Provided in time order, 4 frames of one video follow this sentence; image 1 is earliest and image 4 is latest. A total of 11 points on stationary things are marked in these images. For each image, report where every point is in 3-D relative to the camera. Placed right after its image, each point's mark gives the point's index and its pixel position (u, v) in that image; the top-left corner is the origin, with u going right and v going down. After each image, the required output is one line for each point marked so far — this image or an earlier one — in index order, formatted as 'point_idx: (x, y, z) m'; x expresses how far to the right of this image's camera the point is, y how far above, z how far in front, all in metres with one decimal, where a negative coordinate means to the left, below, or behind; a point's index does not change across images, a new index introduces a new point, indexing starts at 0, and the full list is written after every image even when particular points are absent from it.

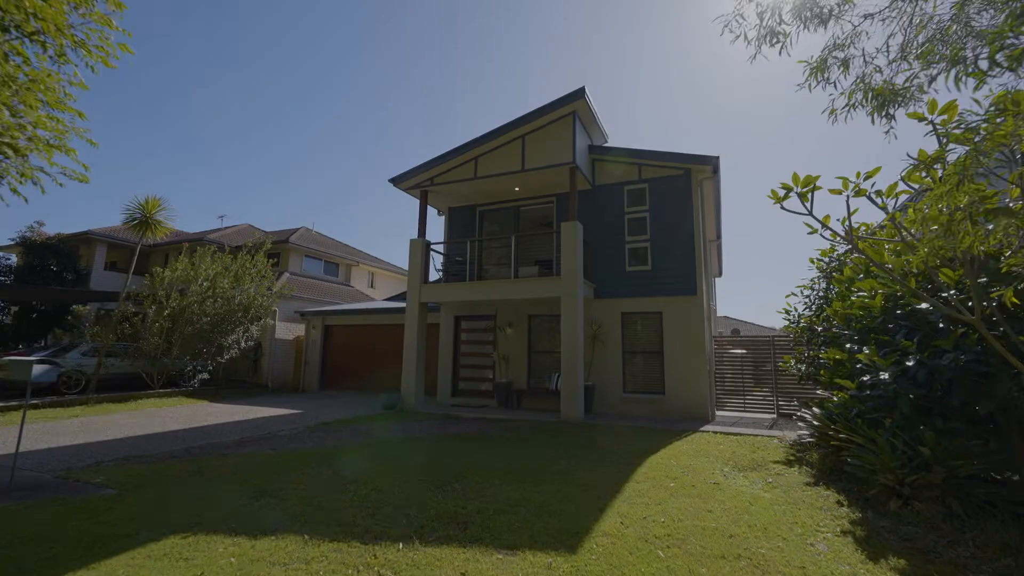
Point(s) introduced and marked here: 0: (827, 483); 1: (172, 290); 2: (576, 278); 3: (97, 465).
0: (+3.5, -2.1, +5.1) m
1: (-9.8, 0.0, +13.4) m
2: (+1.4, +0.2, +10.3) m
3: (-5.2, -2.2, +5.8) m
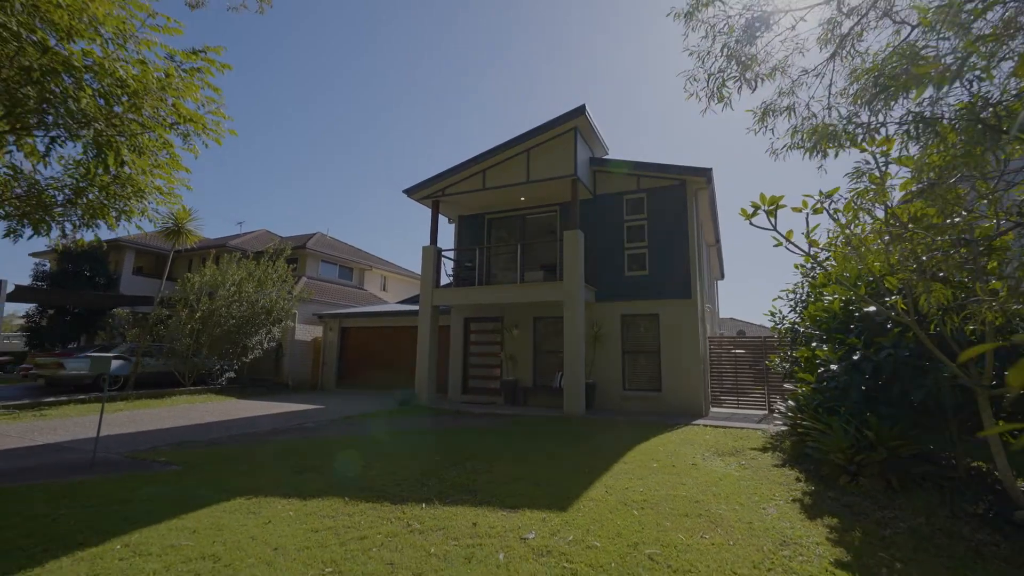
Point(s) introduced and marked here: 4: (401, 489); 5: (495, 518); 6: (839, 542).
0: (+3.5, -2.2, +5.8) m
1: (-9.6, -0.2, +14.4) m
2: (+1.5, +0.1, +11.1) m
3: (-5.1, -2.3, +6.7) m
4: (-1.1, -2.1, +4.8) m
5: (-0.1, -2.0, +4.0) m
6: (+2.6, -2.0, +3.7) m
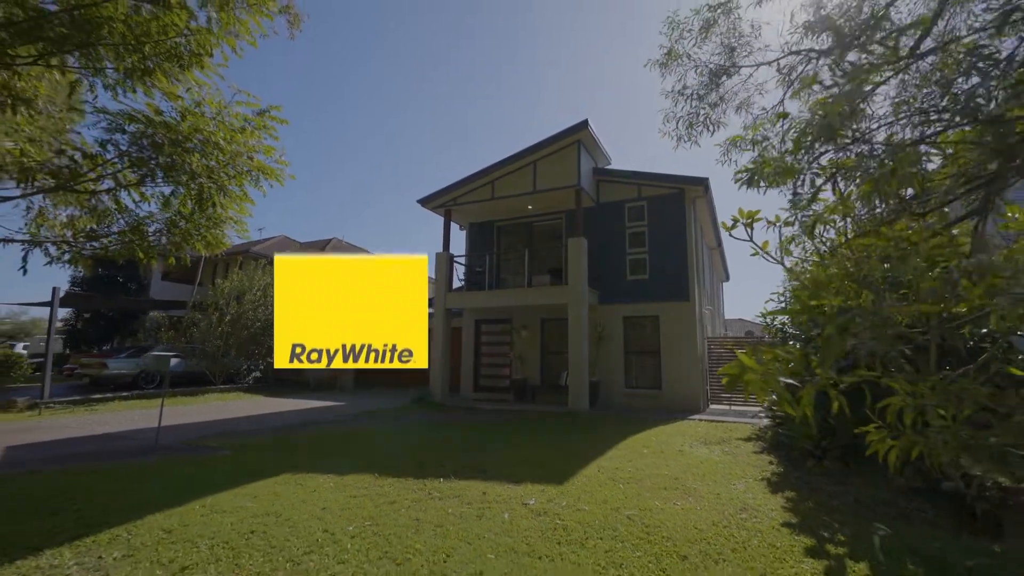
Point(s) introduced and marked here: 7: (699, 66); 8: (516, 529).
0: (+3.6, -2.3, +6.5) m
1: (-9.3, -0.3, +15.4) m
2: (+1.7, 0.0, +11.8) m
3: (-5.0, -2.4, +7.6) m
4: (-1.1, -2.2, +5.6) m
5: (-0.1, -2.1, +4.8) m
6: (+2.6, -2.1, +4.4) m
7: (+1.9, +2.2, +4.7) m
8: (0.0, -2.0, +3.8) m
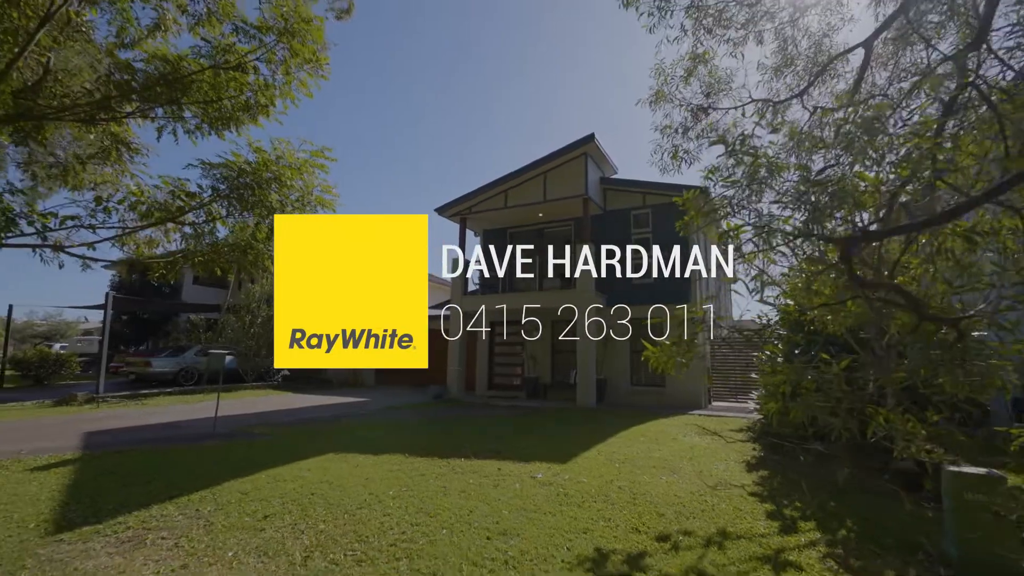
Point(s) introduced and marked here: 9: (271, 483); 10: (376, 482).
0: (+3.8, -2.4, +7.2) m
1: (-8.9, -0.5, +16.5) m
2: (+2.0, -0.1, +12.6) m
3: (-4.8, -2.5, +8.5) m
4: (-0.9, -2.2, +6.4) m
5: (0.0, -2.1, +5.6) m
6: (+2.8, -2.2, +5.1) m
7: (+2.0, +2.2, +5.5) m
8: (+0.1, -2.0, +4.6) m
9: (-2.6, -2.1, +4.9) m
10: (-1.5, -2.1, +5.0) m
